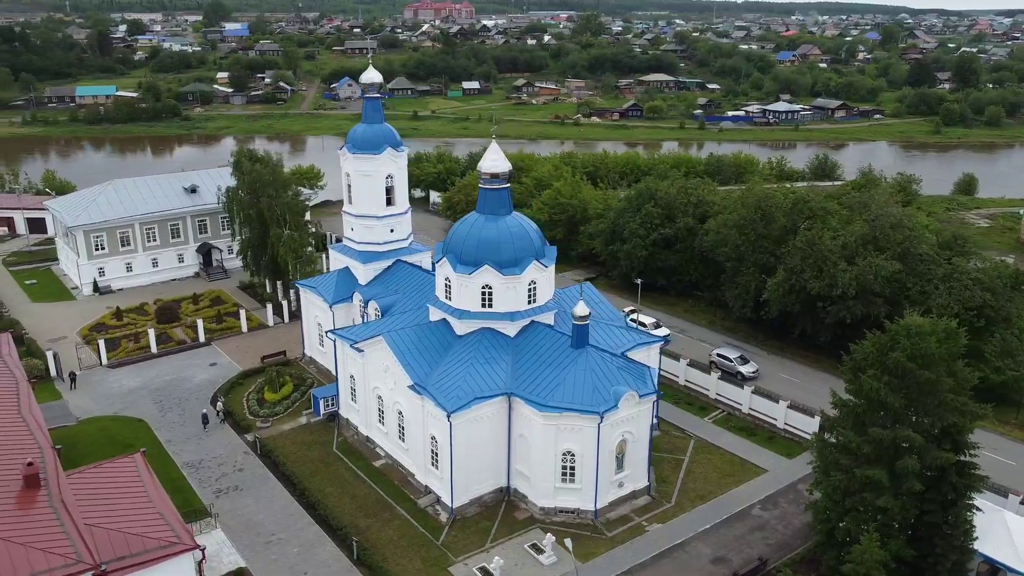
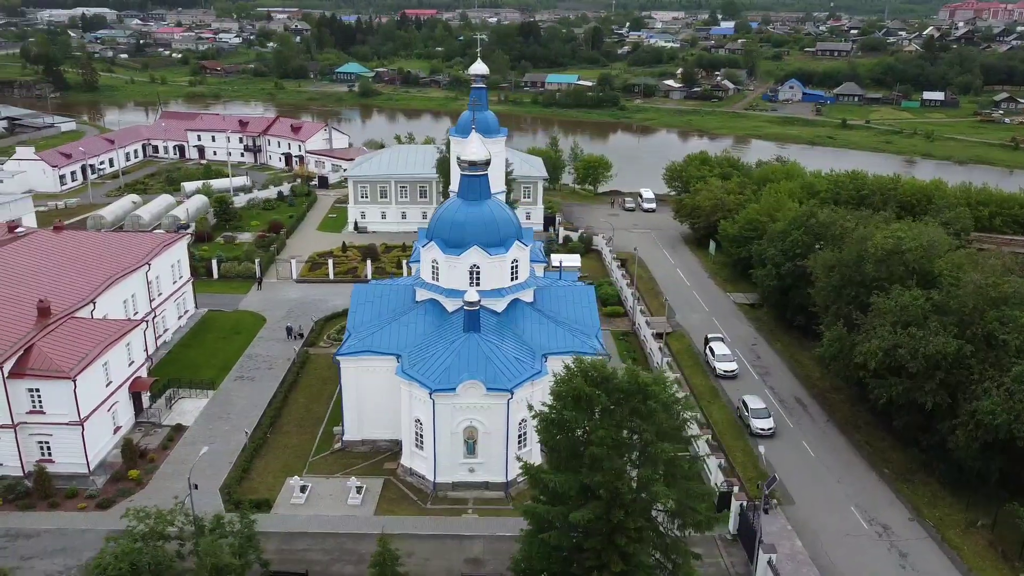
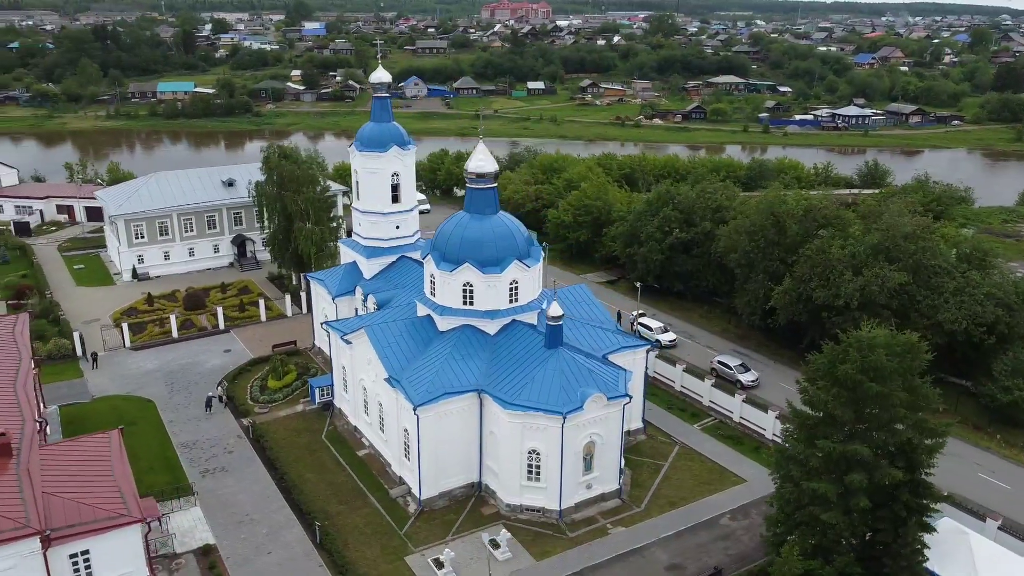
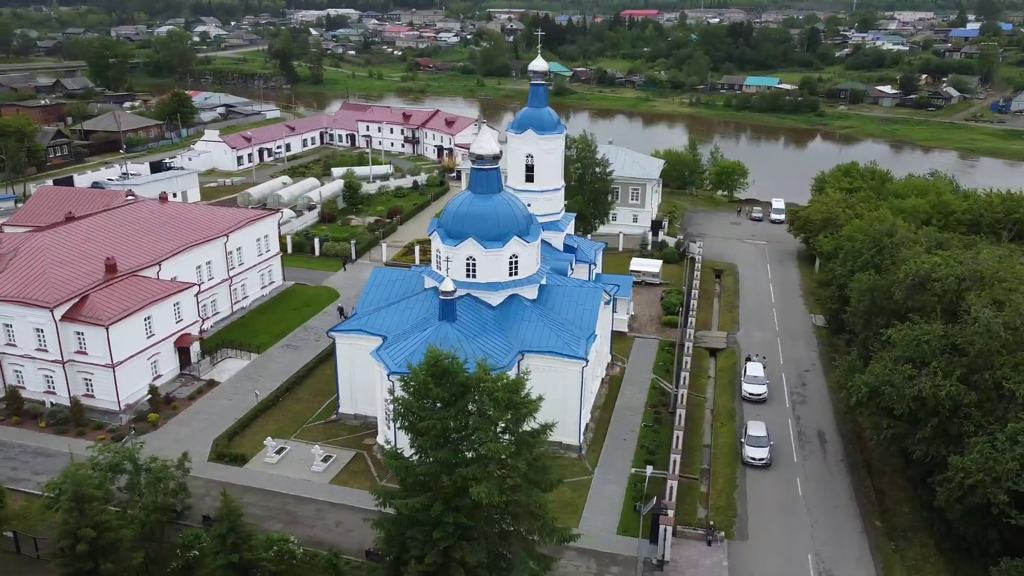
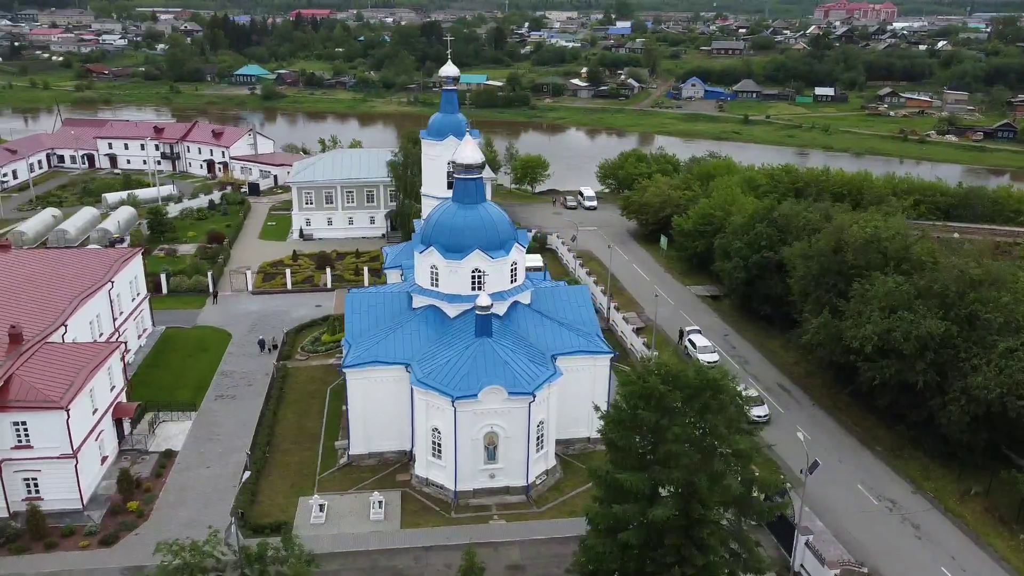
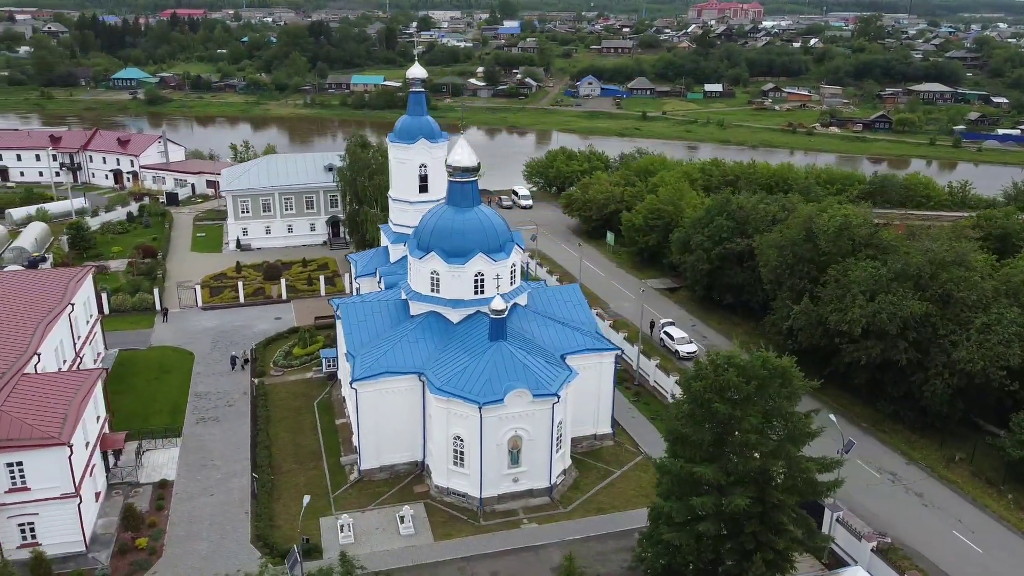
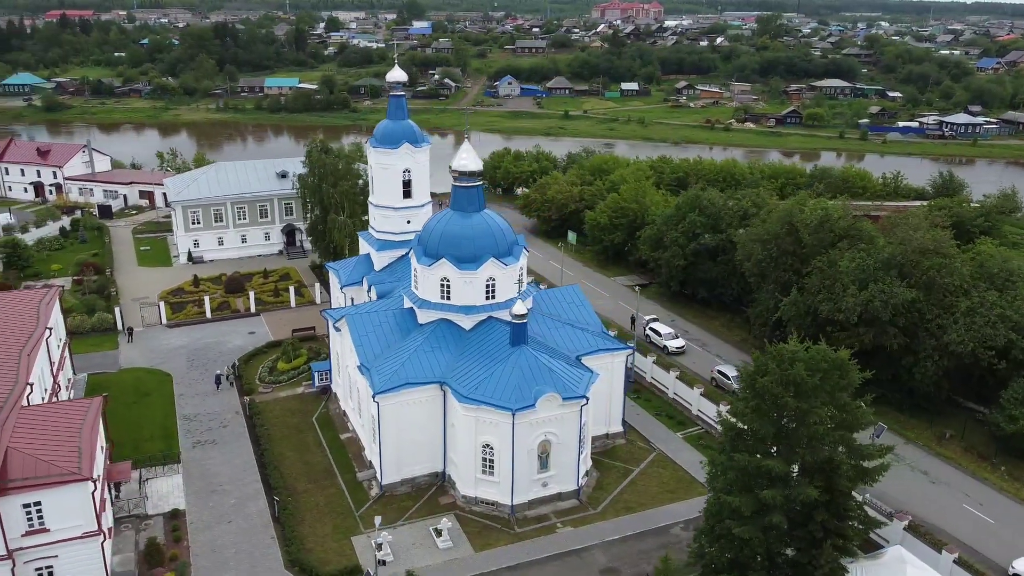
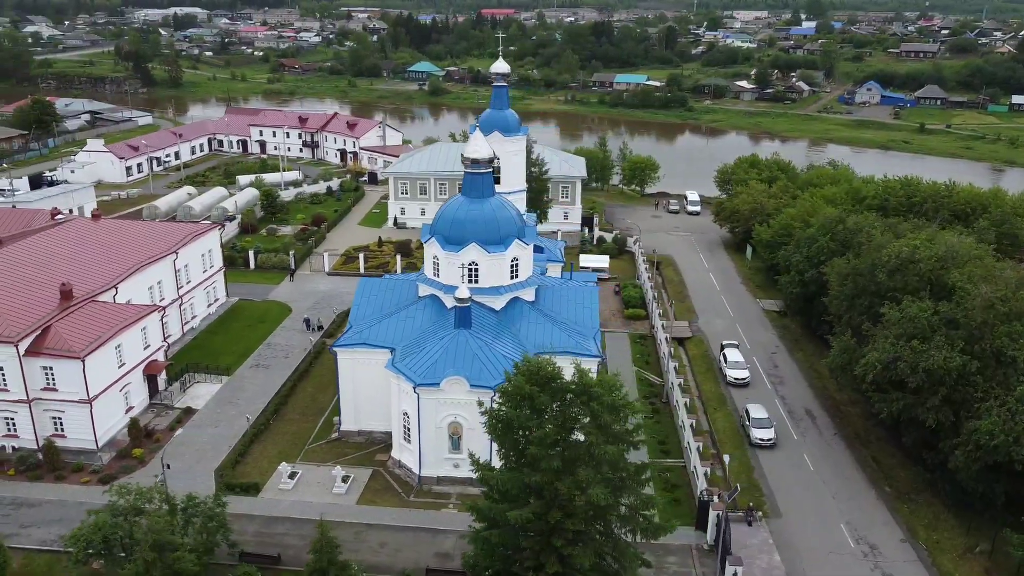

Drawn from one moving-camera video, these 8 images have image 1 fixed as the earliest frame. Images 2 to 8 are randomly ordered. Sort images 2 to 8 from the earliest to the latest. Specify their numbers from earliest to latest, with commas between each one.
3, 7, 6, 5, 2, 8, 4
